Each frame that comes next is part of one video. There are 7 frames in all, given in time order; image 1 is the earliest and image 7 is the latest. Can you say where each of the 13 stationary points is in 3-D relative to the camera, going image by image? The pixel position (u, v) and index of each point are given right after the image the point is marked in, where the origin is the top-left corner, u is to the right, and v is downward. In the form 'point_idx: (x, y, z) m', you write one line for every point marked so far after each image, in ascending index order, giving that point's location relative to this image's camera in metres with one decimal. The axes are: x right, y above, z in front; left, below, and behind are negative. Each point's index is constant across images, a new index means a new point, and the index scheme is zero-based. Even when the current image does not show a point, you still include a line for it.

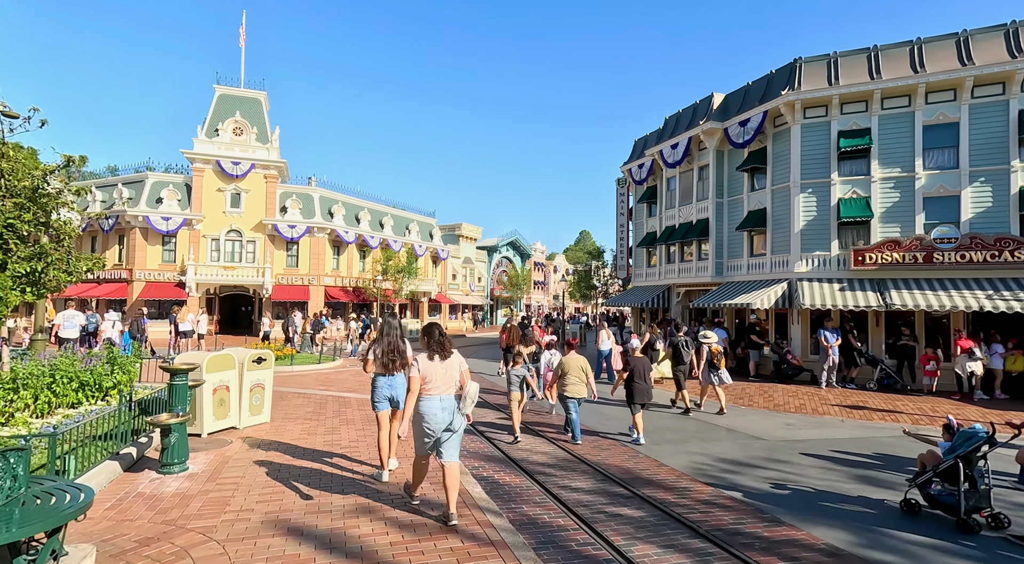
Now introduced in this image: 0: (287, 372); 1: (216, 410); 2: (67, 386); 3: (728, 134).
0: (-6.4, -2.6, +18.7) m
1: (-4.4, -1.9, +9.7) m
2: (-6.6, -1.6, +9.7) m
3: (+6.2, +4.3, +18.9) m
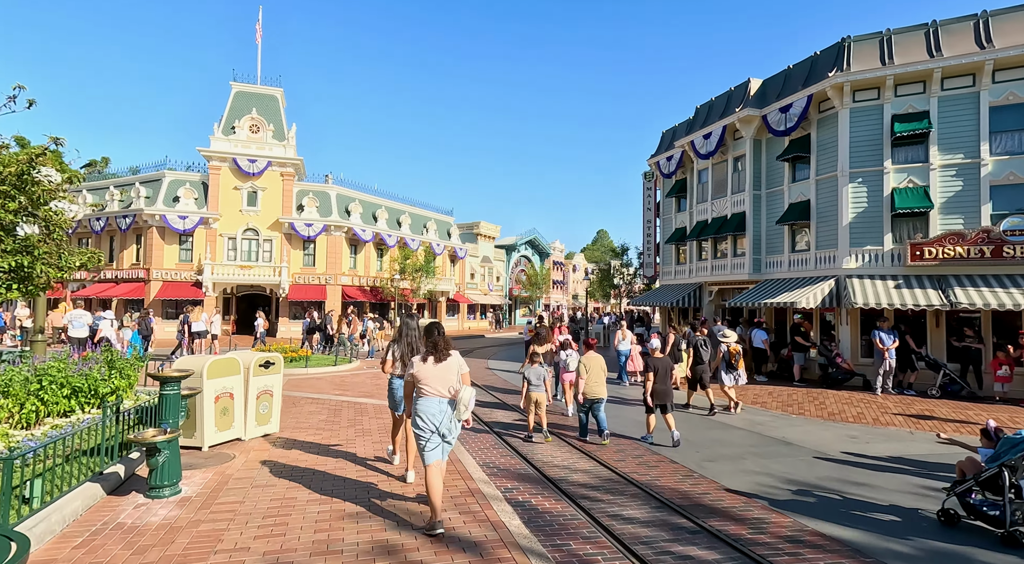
0: (-5.7, -2.6, +17.8) m
1: (-3.9, -1.8, +8.8) m
2: (-6.1, -1.5, +8.8) m
3: (+6.9, +4.4, +17.7) m
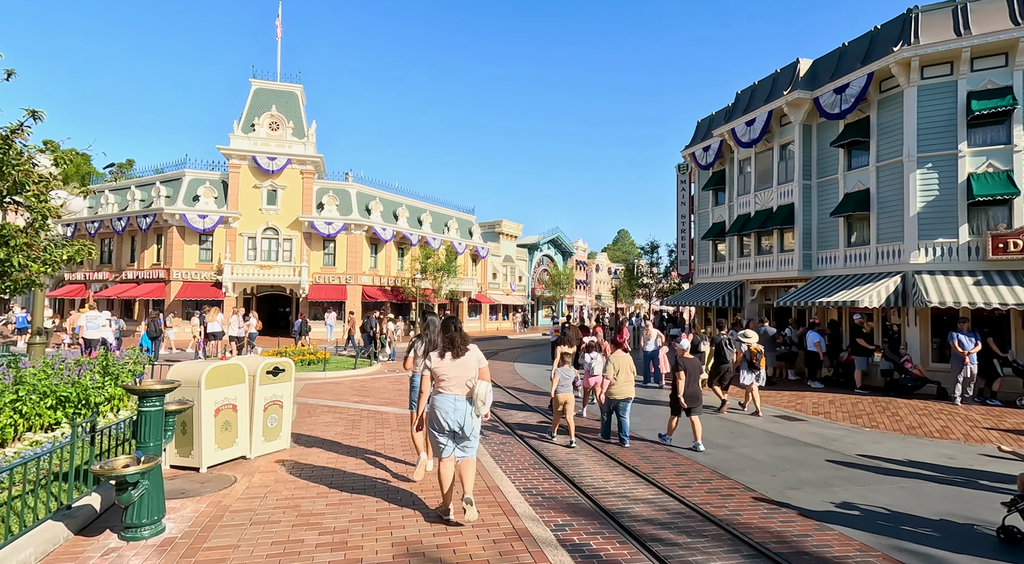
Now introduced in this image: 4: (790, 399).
0: (-4.9, -2.5, +16.8) m
1: (-3.4, -1.8, +7.7) m
2: (-5.6, -1.5, +7.8) m
3: (+7.7, +4.5, +16.3) m
4: (+6.0, -2.5, +14.0) m
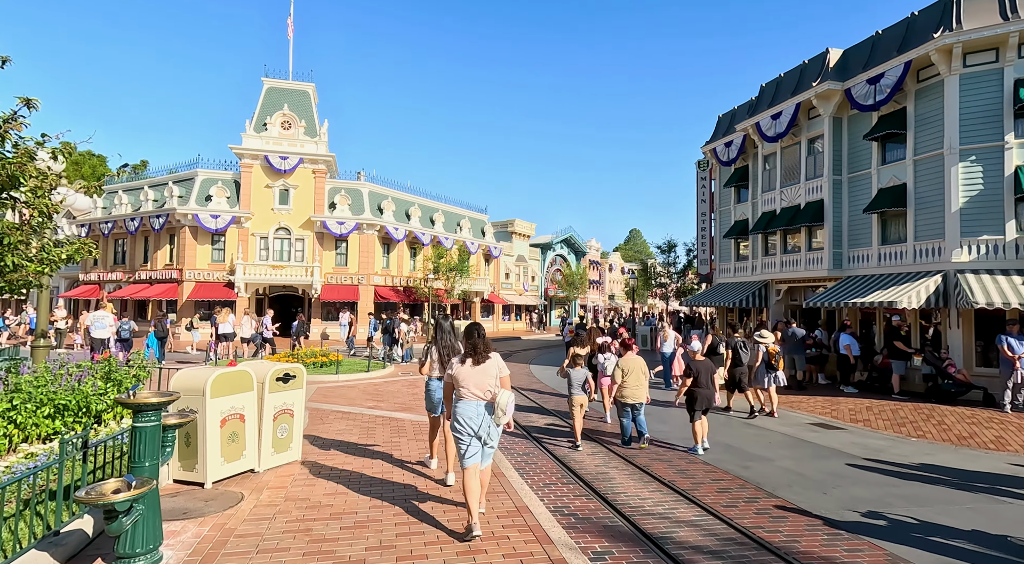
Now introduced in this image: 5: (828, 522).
0: (-4.5, -2.5, +16.3) m
1: (-3.1, -1.8, +7.1) m
2: (-5.3, -1.5, +7.3) m
3: (+8.1, +4.5, +15.6) m
4: (+6.4, -2.5, +13.3) m
5: (+3.0, -2.3, +6.2) m
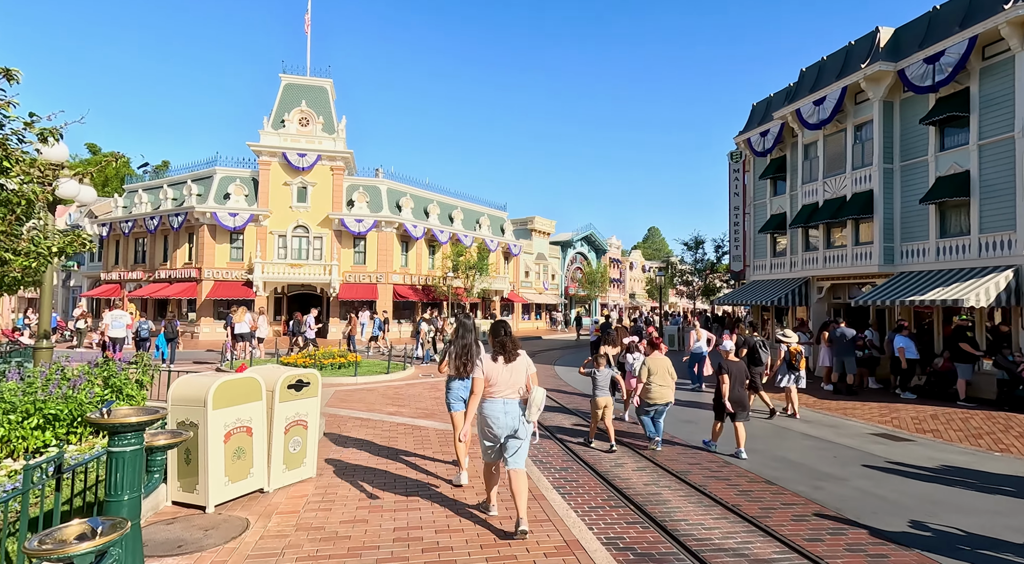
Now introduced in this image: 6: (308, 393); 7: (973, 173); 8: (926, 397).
0: (-3.8, -2.5, +15.5) m
1: (-2.7, -1.8, +6.3) m
2: (-4.9, -1.4, +6.5) m
3: (+8.8, +4.5, +14.4) m
4: (+7.0, -2.5, +12.3) m
5: (+3.4, -2.2, +5.2) m
6: (-2.2, -1.2, +7.2) m
7: (+9.5, +2.2, +13.4) m
8: (+8.3, -2.3, +13.1) m
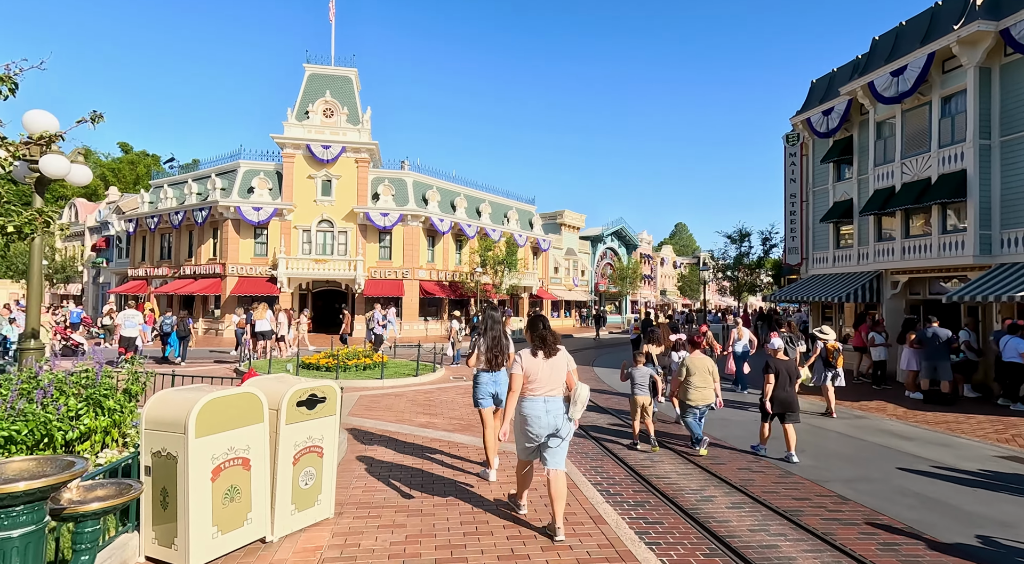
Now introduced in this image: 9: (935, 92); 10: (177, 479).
0: (-2.9, -2.4, +14.0) m
1: (-2.1, -1.7, +4.8) m
2: (-4.3, -1.3, +5.1) m
3: (+9.6, +4.7, +12.5) m
4: (+7.8, -2.3, +10.4) m
5: (+3.9, -2.1, +3.5) m
6: (-1.6, -1.1, +5.6) m
7: (+10.3, +2.4, +11.4) m
8: (+9.1, -2.2, +11.2) m
9: (+9.7, +4.3, +15.0) m
10: (-2.4, -1.4, +4.7) m
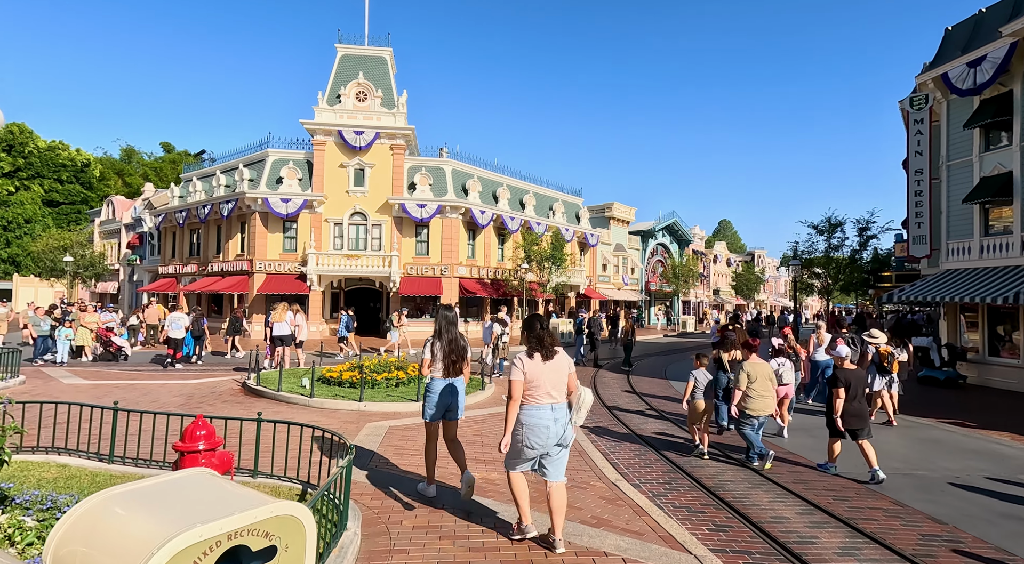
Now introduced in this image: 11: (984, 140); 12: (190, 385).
0: (-1.6, -2.2, +10.6) m
1: (-1.4, -1.6, +1.4) m
2: (-3.5, -1.3, +1.8) m
3: (+10.8, +4.8, +8.4) m
4: (+8.8, -2.3, +6.4) m
5: (+4.6, -2.0, -0.3) m
6: (-0.8, -1.0, +2.2) m
7: (+11.4, +2.4, +7.3) m
8: (+10.2, -2.1, +7.1) m
9: (+11.1, +4.4, +10.8) m
10: (-1.6, -1.3, +1.2) m
11: (+11.4, +3.4, +15.6) m
12: (-7.5, -2.4, +15.1) m
